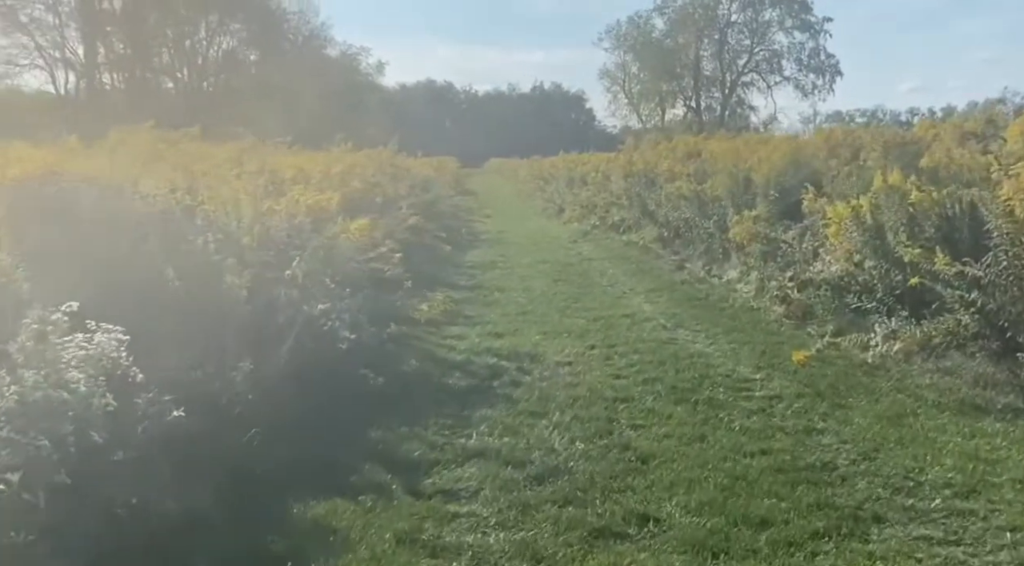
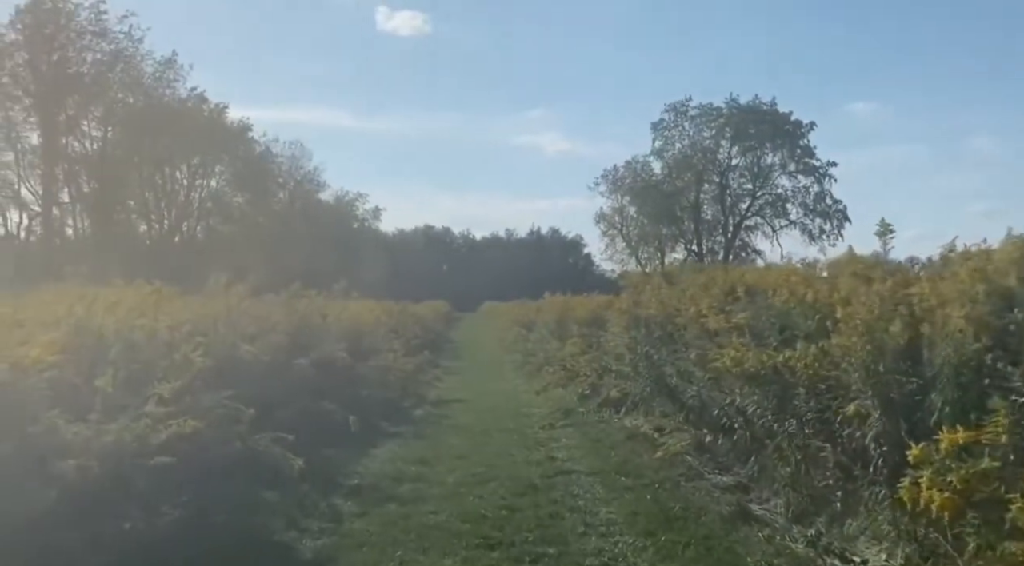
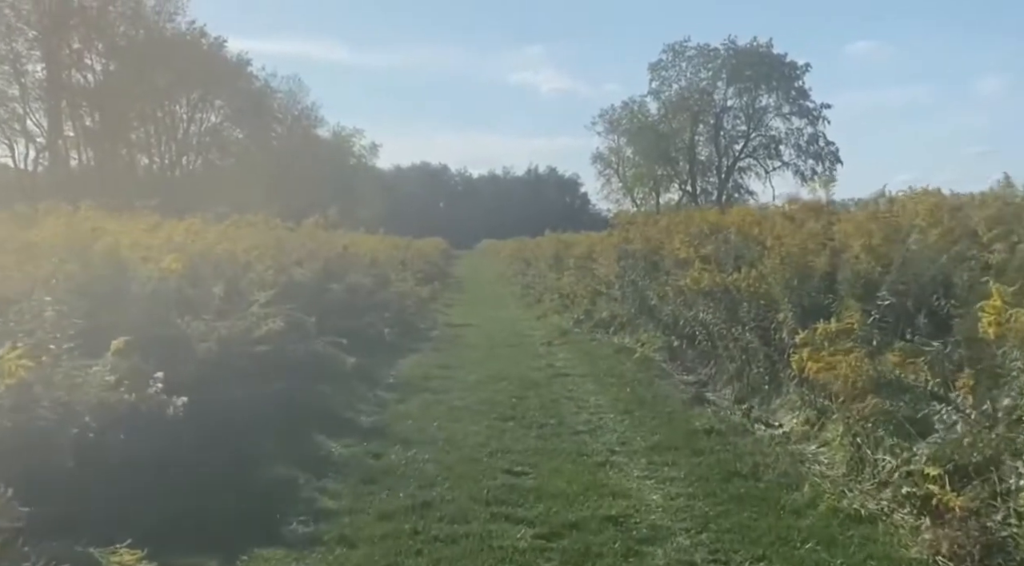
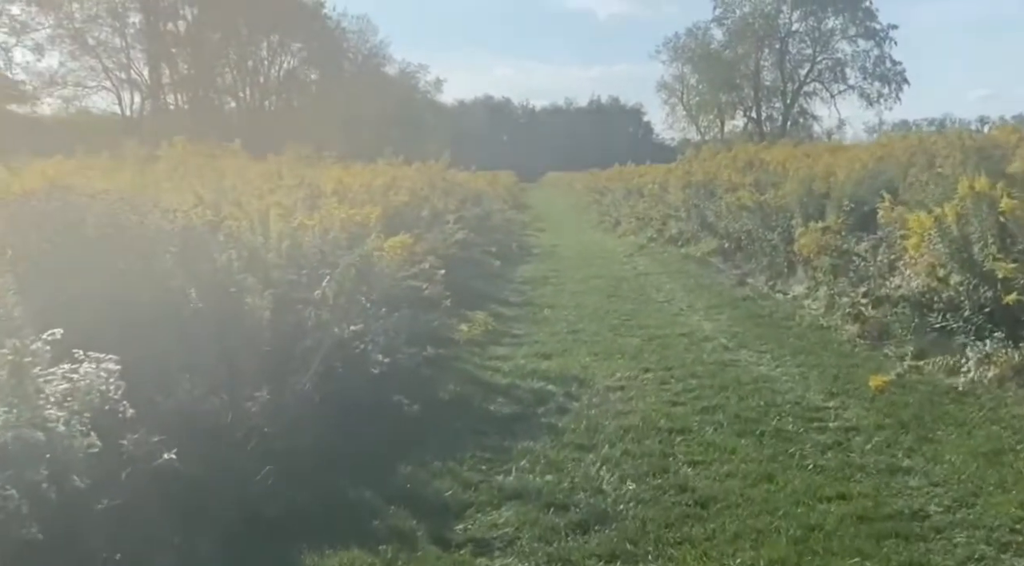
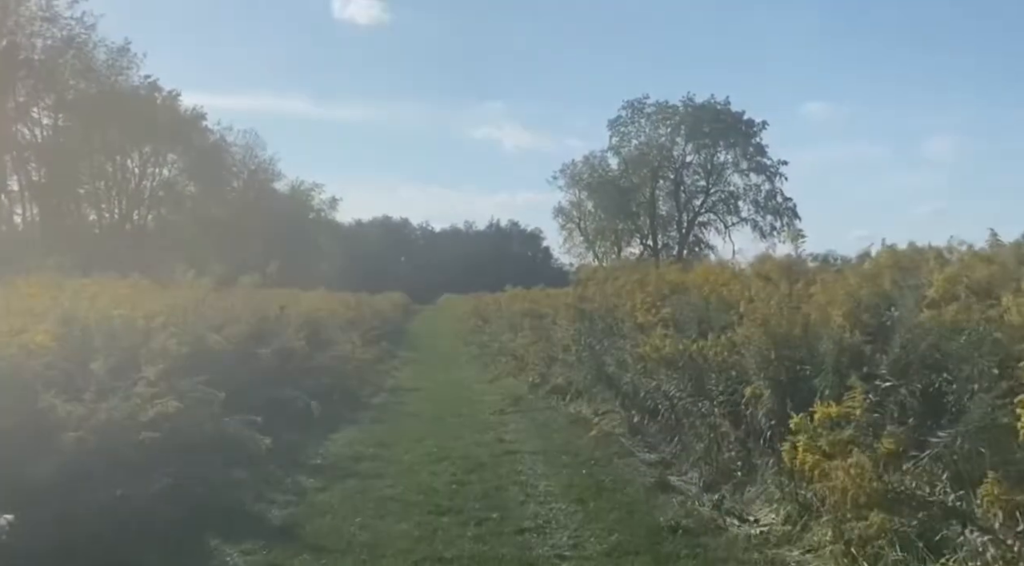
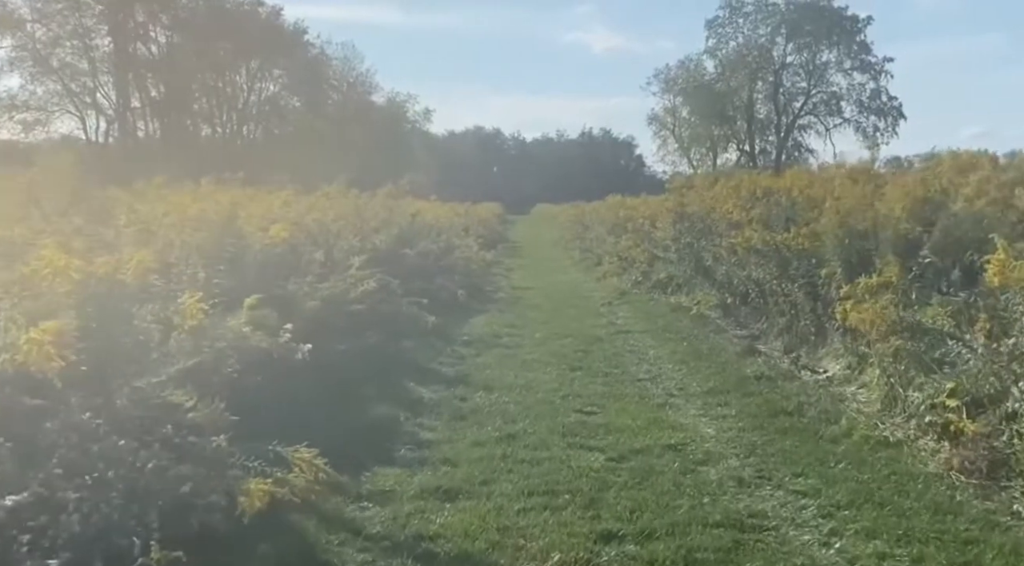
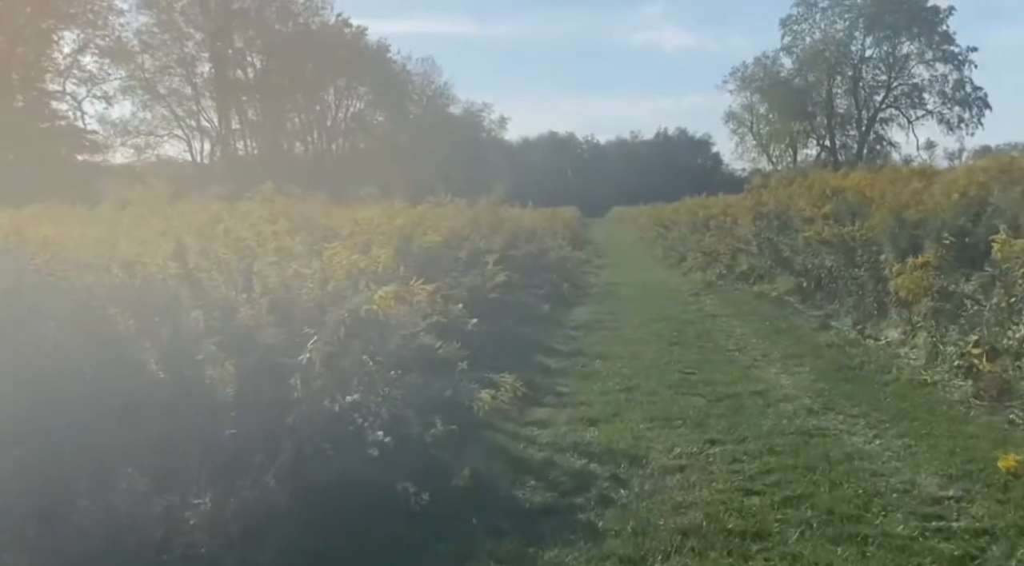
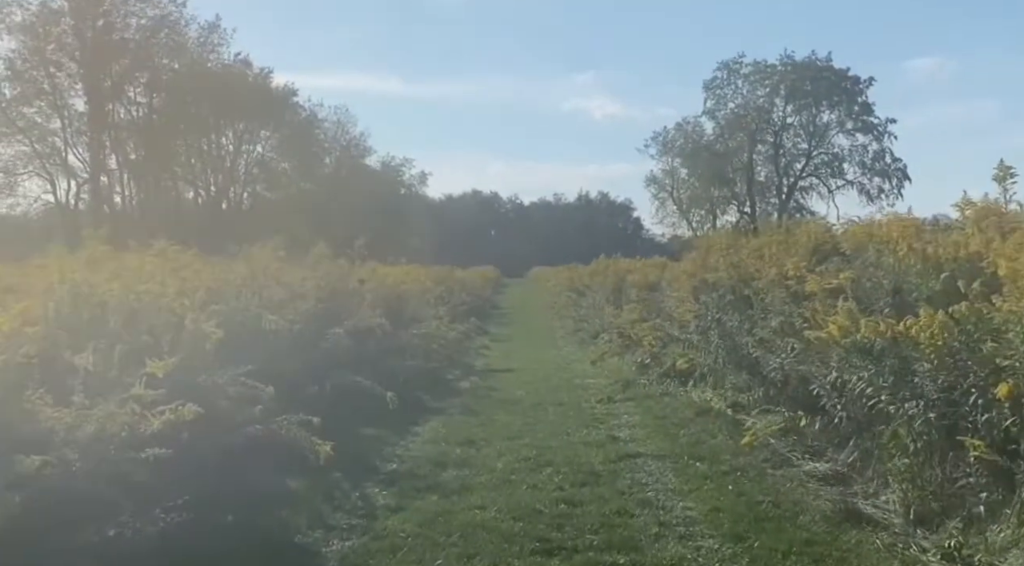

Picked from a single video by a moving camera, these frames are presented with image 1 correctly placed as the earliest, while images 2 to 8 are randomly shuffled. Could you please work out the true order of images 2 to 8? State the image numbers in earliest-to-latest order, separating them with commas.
4, 7, 6, 3, 5, 2, 8
